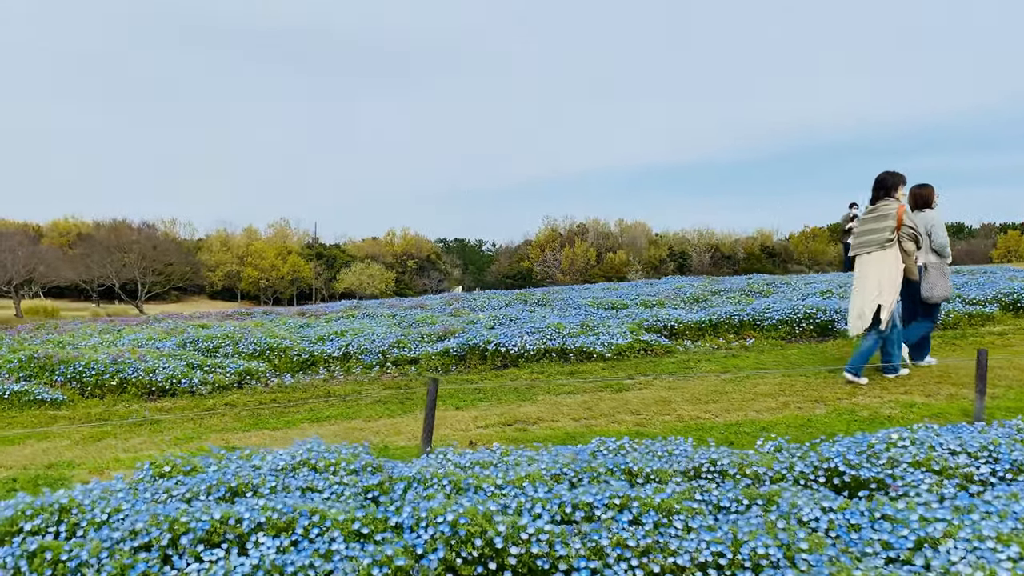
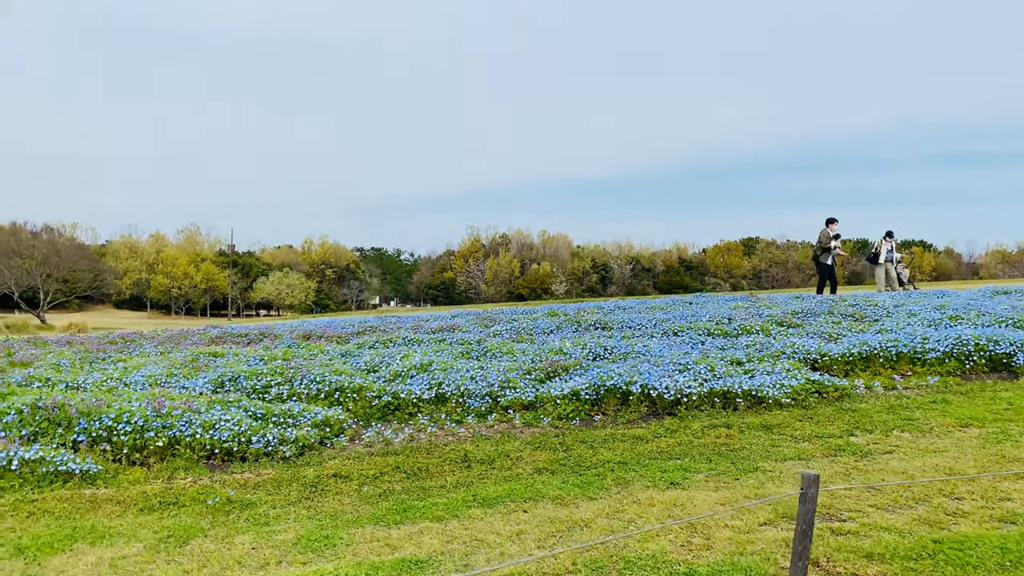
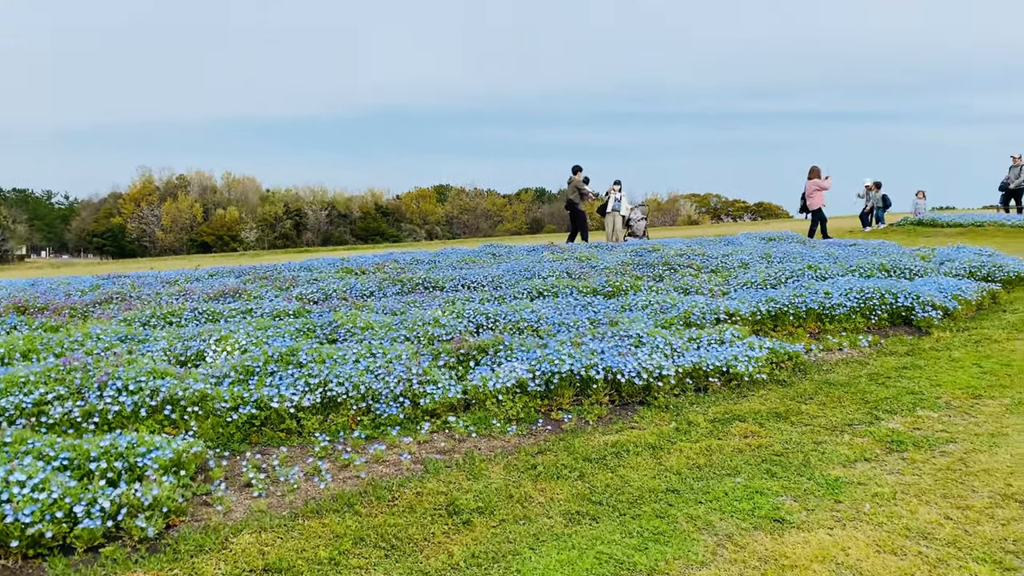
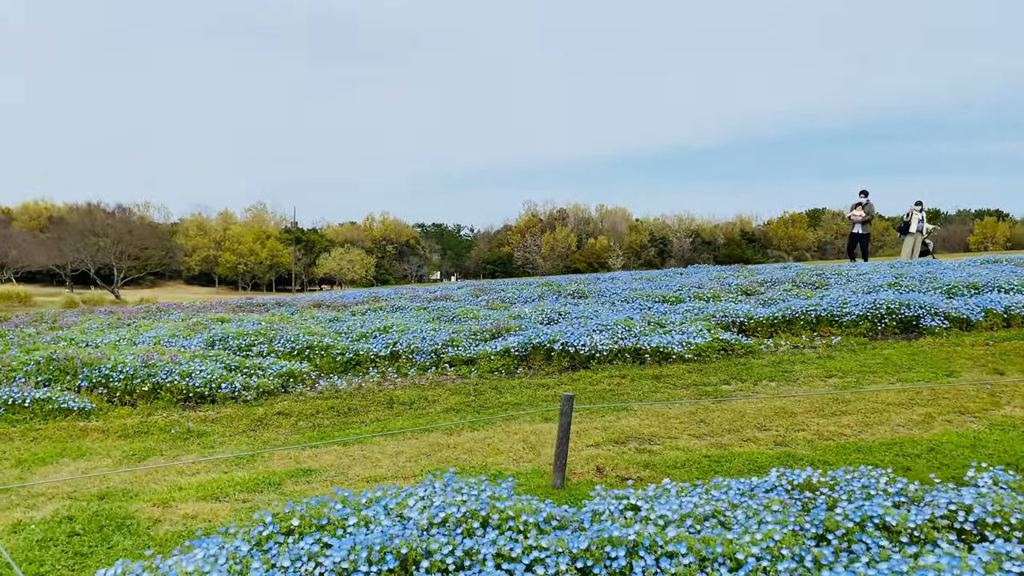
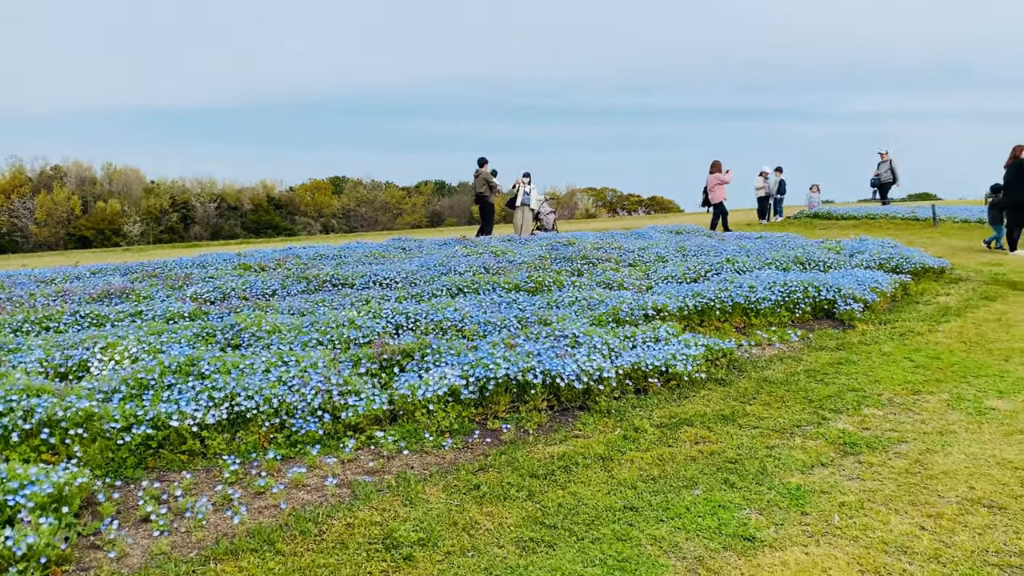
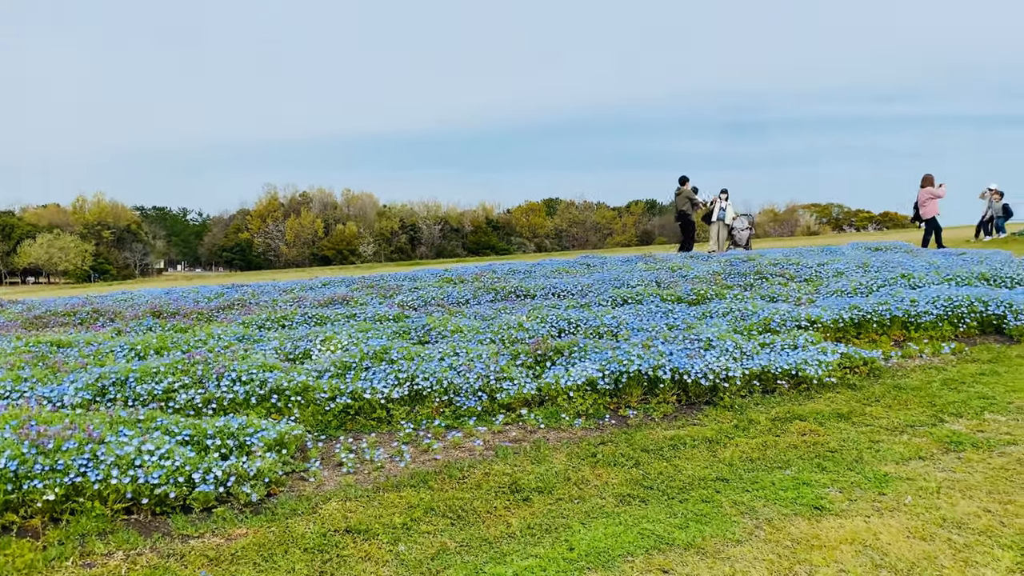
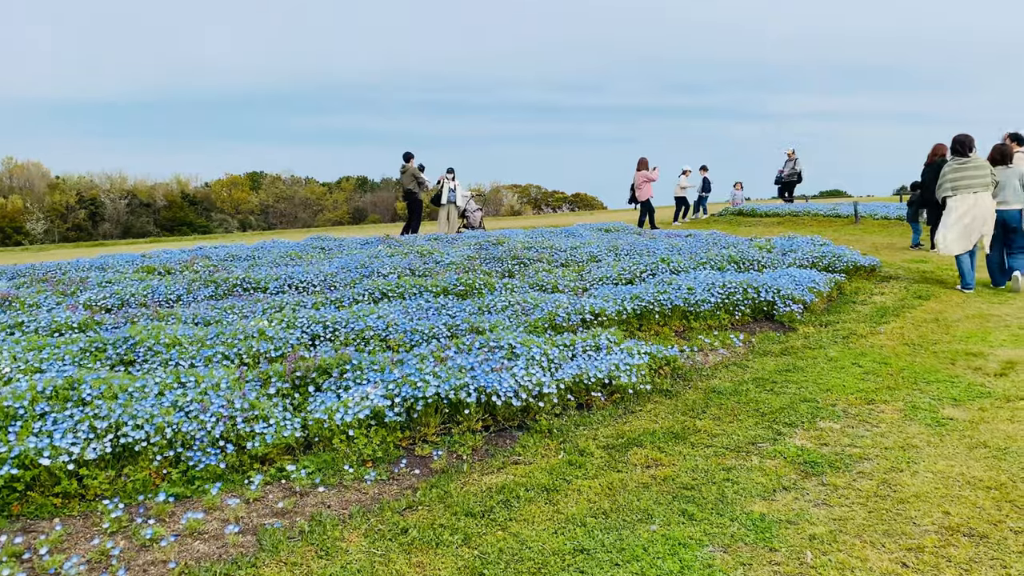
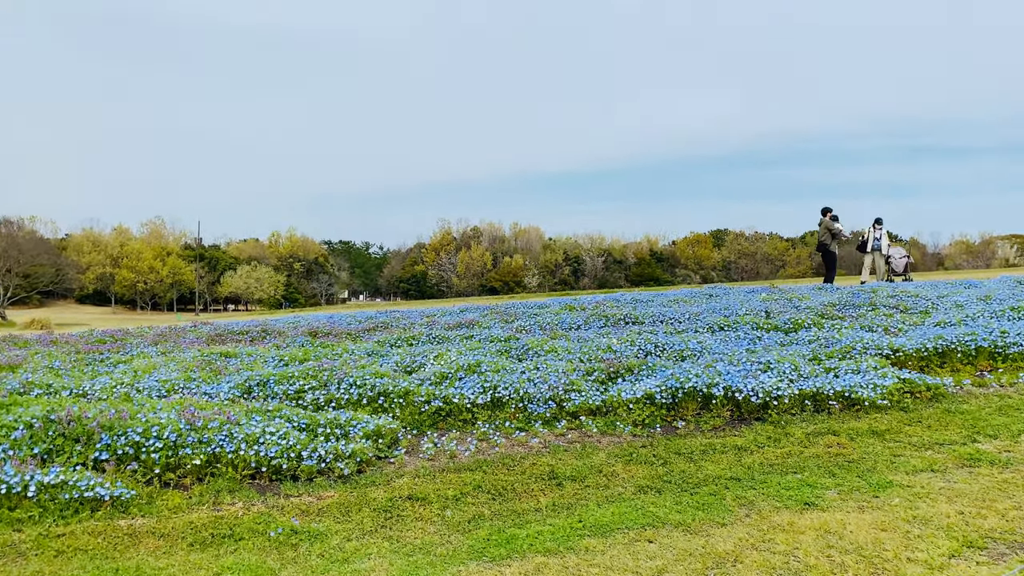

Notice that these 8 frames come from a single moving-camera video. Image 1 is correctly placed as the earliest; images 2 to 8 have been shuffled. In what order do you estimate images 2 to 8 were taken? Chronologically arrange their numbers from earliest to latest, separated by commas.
4, 2, 8, 6, 3, 5, 7
